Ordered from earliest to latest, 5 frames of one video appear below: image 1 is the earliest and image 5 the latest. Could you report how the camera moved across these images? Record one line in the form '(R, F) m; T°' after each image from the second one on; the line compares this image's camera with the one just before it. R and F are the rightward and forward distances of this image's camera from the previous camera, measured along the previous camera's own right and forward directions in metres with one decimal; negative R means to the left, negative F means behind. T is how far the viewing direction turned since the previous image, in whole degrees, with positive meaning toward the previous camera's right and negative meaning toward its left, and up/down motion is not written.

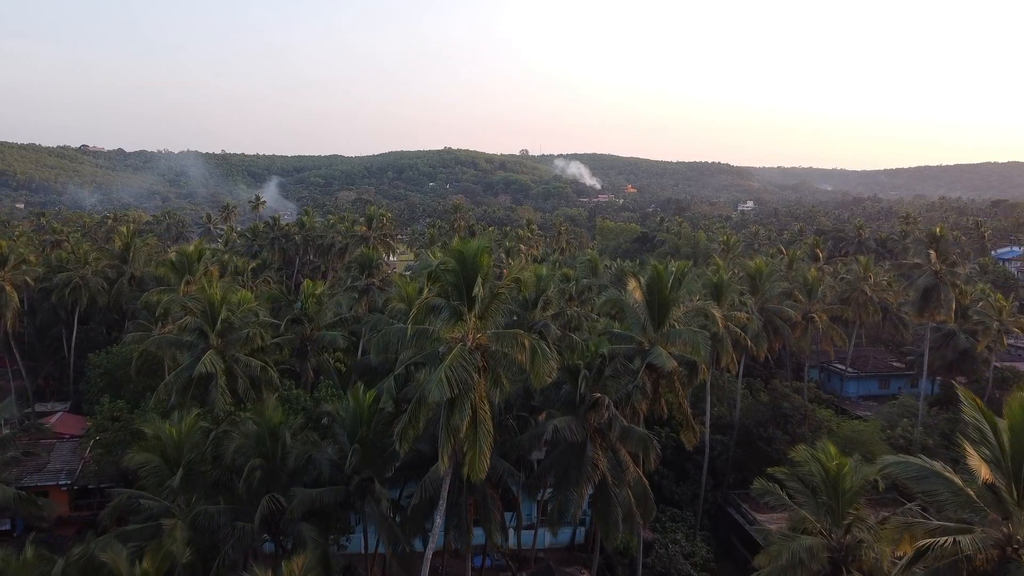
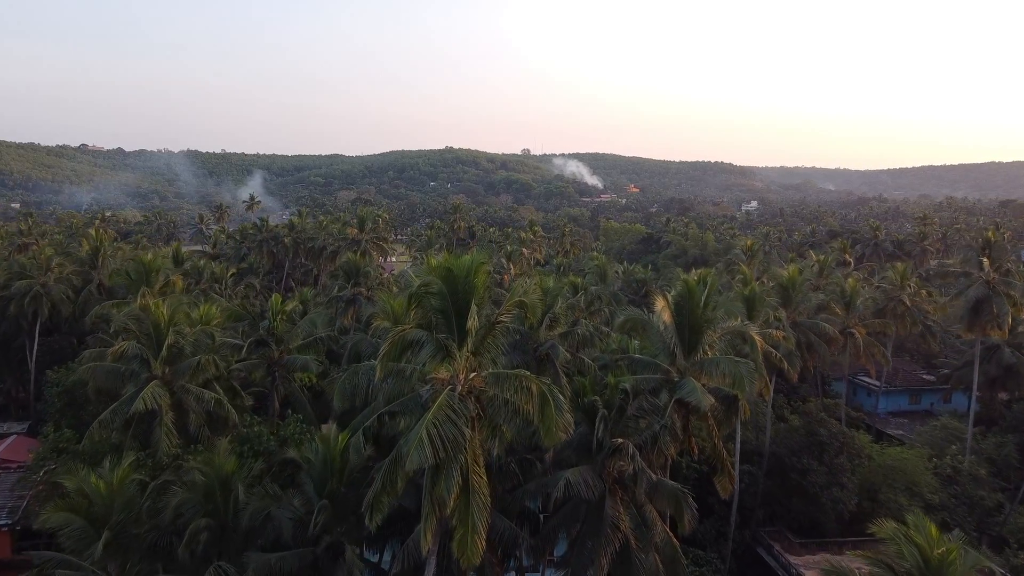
(0.0, +2.5) m; 0°
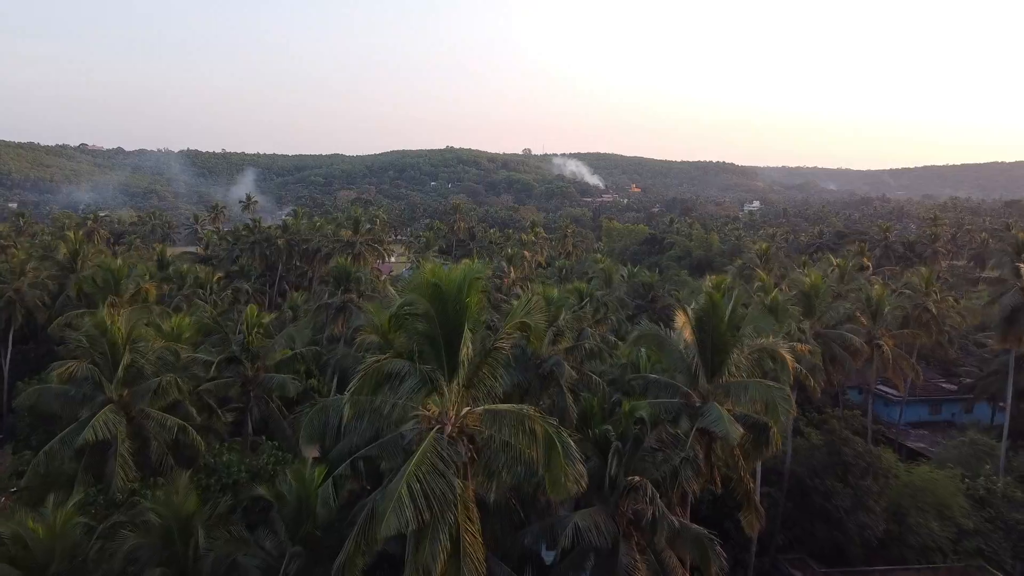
(0.0, +1.5) m; 0°
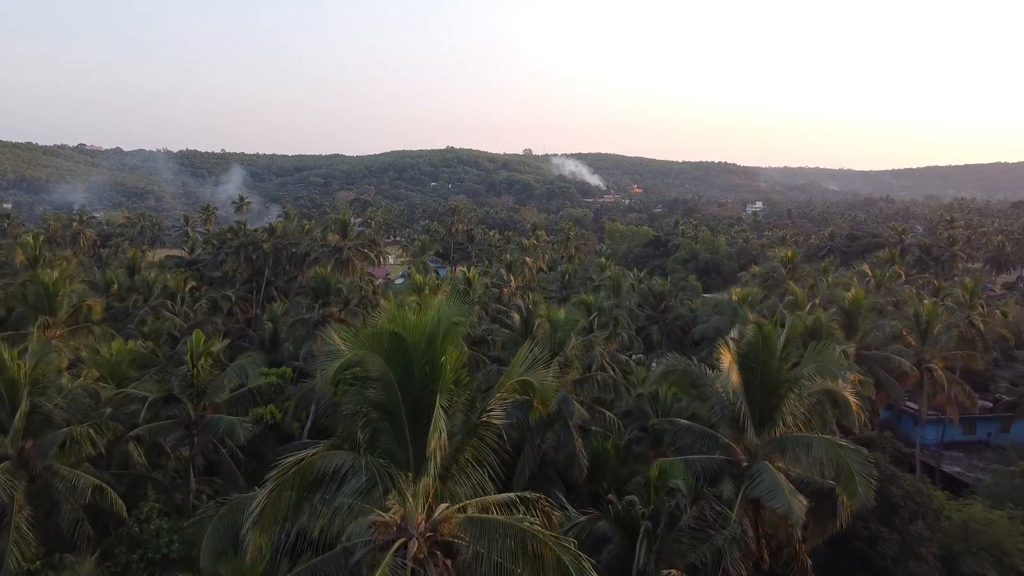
(0.0, +2.4) m; 0°
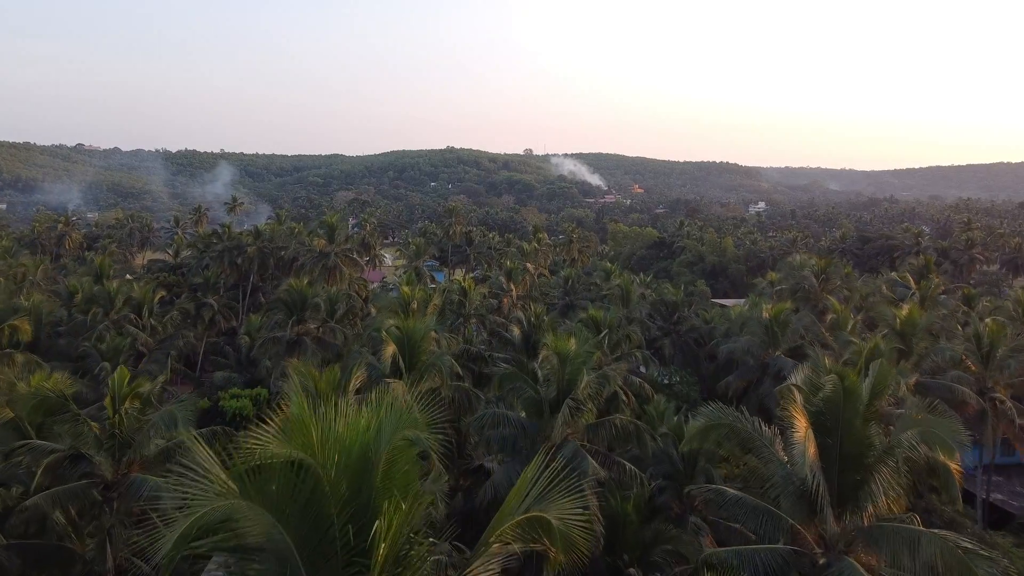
(0.0, +2.3) m; 0°
